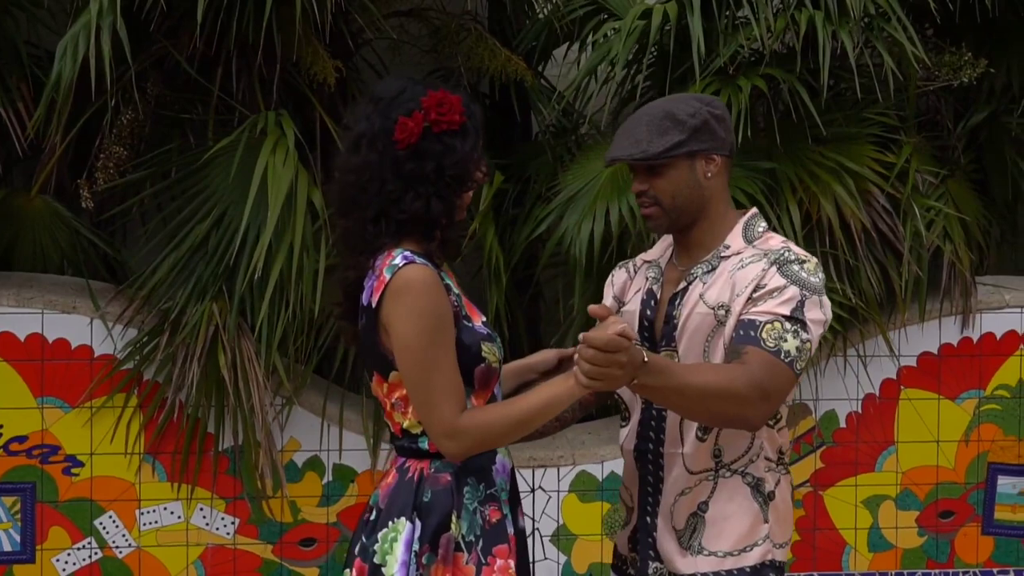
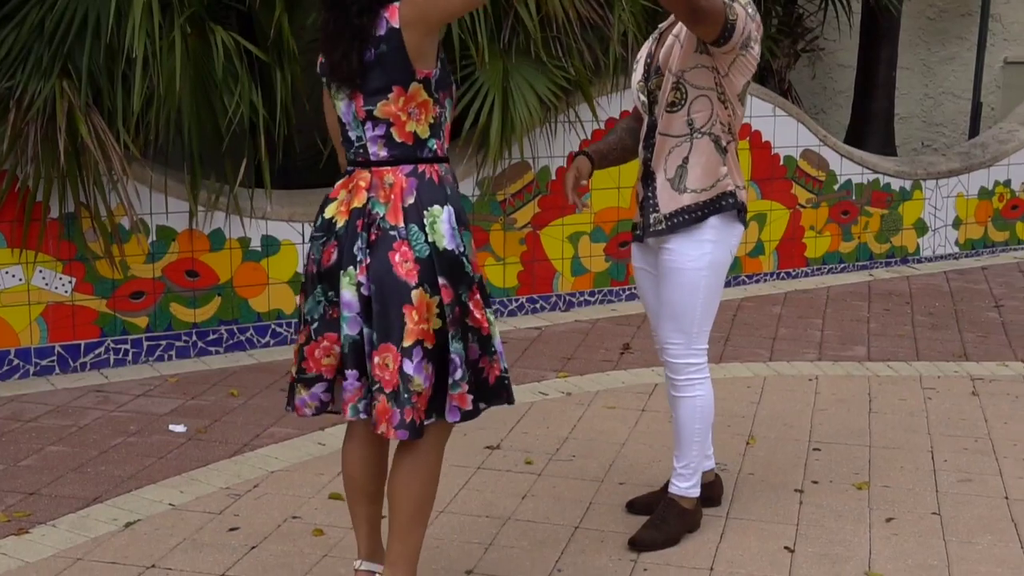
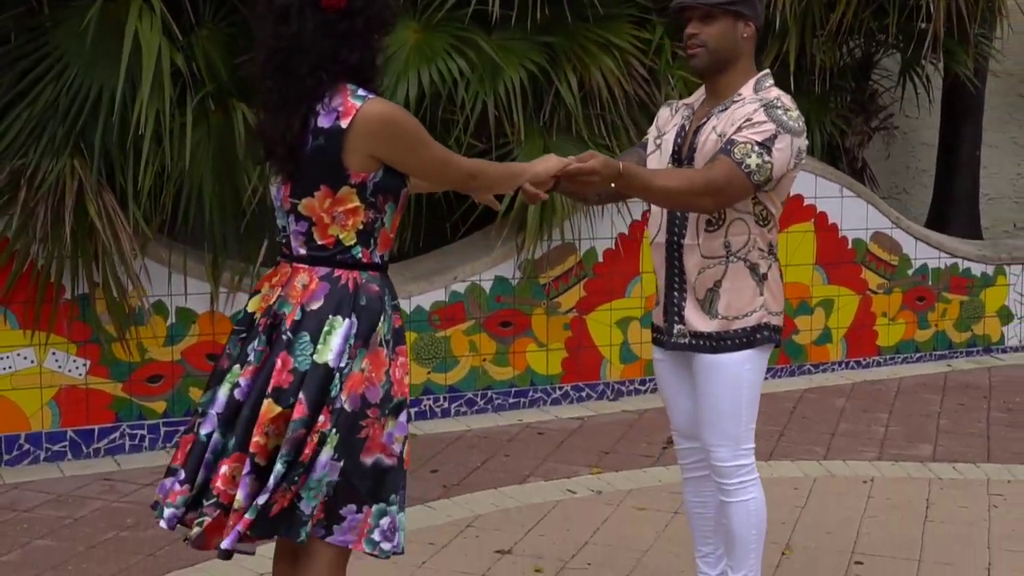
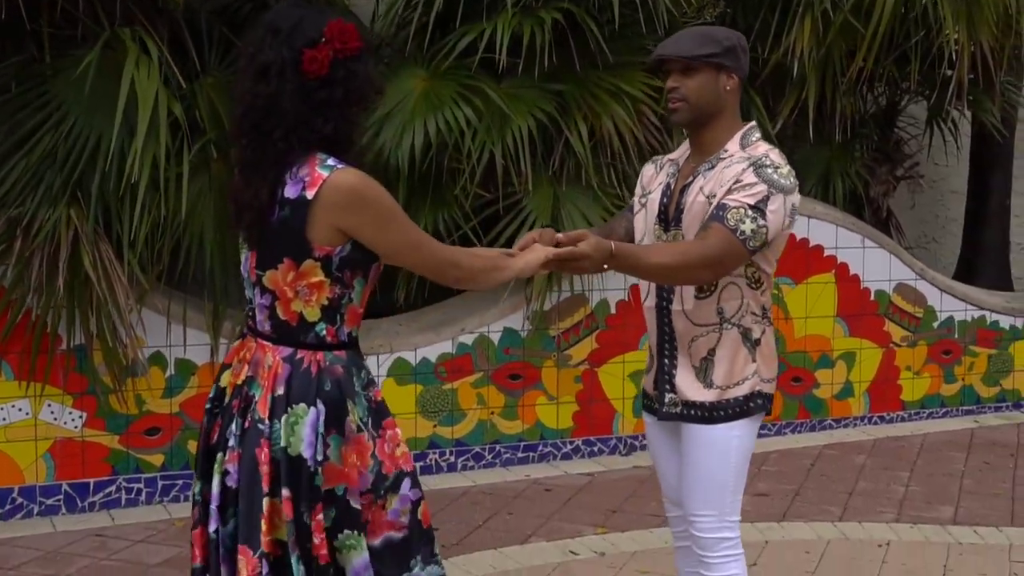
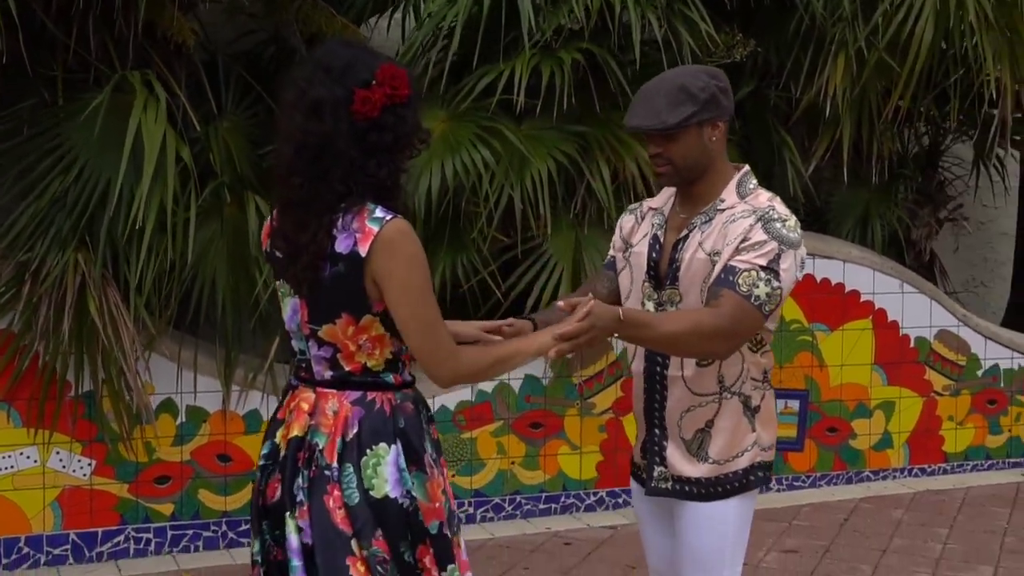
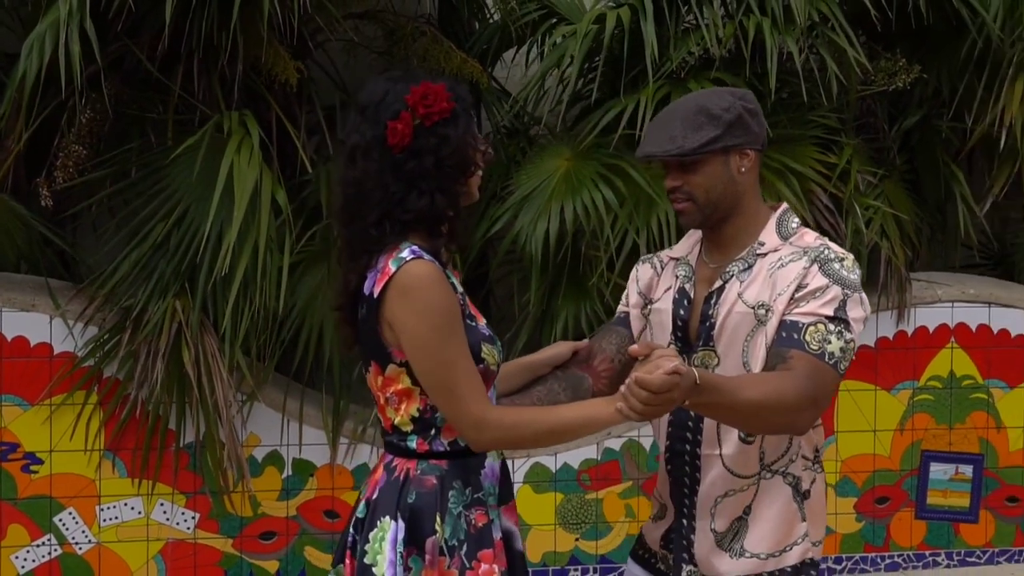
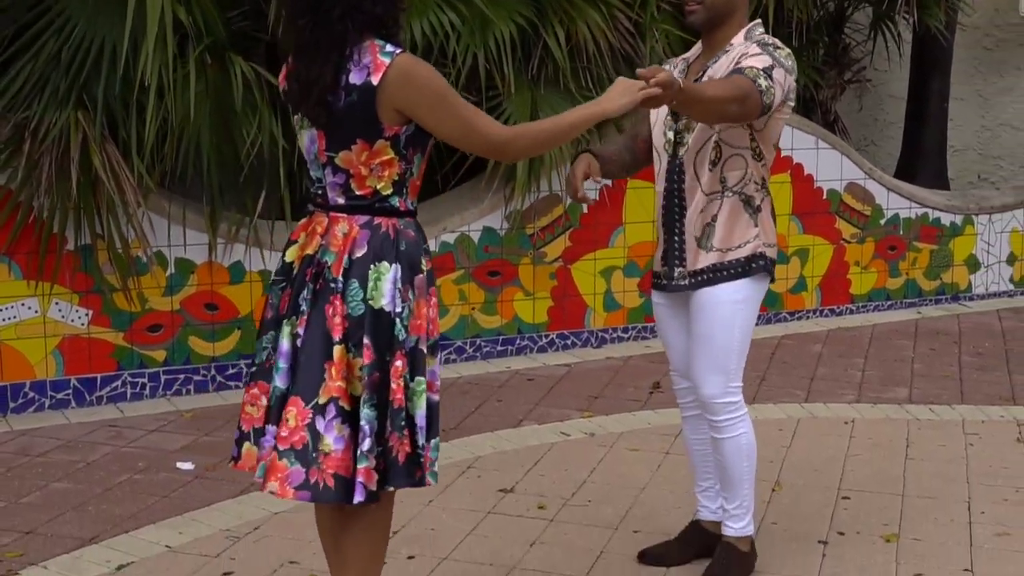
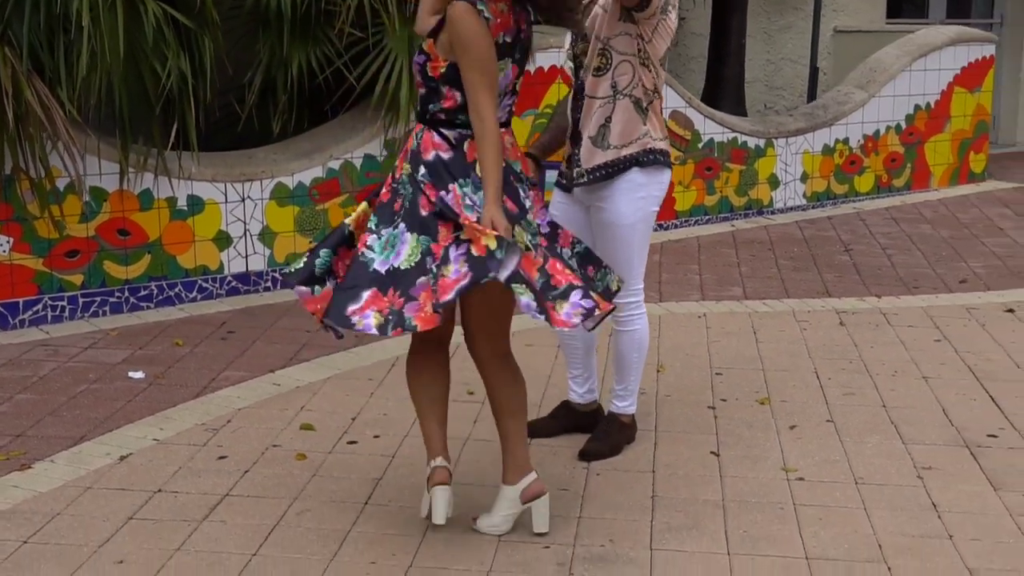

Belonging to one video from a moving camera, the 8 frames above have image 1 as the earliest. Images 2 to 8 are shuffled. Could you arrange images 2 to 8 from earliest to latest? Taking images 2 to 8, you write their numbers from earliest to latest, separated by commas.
6, 5, 4, 3, 7, 2, 8
